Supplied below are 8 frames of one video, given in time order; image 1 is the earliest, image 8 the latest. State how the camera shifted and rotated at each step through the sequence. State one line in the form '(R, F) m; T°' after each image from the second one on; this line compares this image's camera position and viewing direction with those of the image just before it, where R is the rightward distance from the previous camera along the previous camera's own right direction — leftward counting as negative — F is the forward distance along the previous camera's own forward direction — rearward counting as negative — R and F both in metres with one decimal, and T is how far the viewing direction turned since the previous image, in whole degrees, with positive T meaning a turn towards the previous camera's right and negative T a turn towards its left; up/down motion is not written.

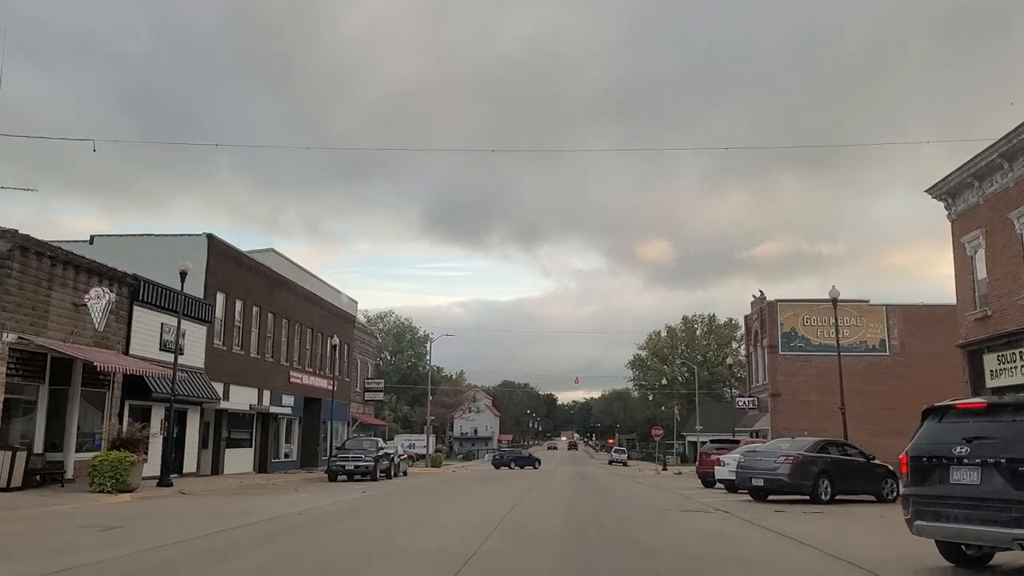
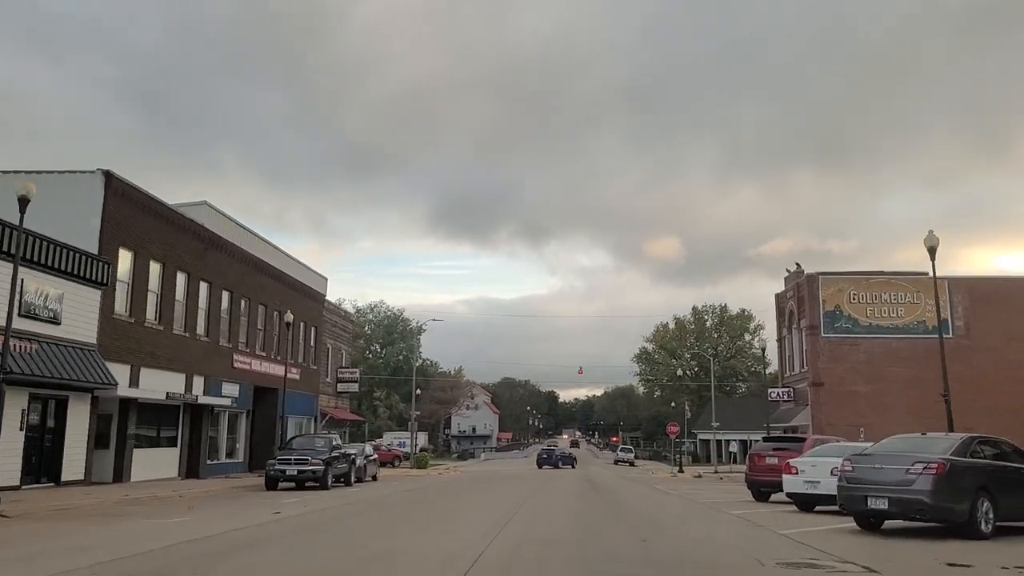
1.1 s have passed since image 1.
(+0.4, +6.7) m; 0°
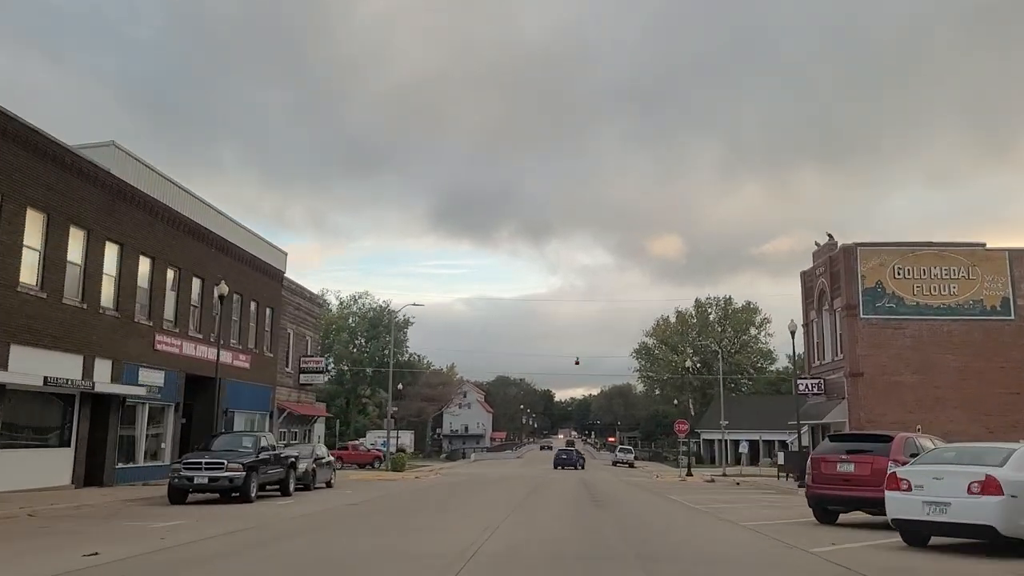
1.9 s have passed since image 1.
(+0.4, +5.5) m; 0°
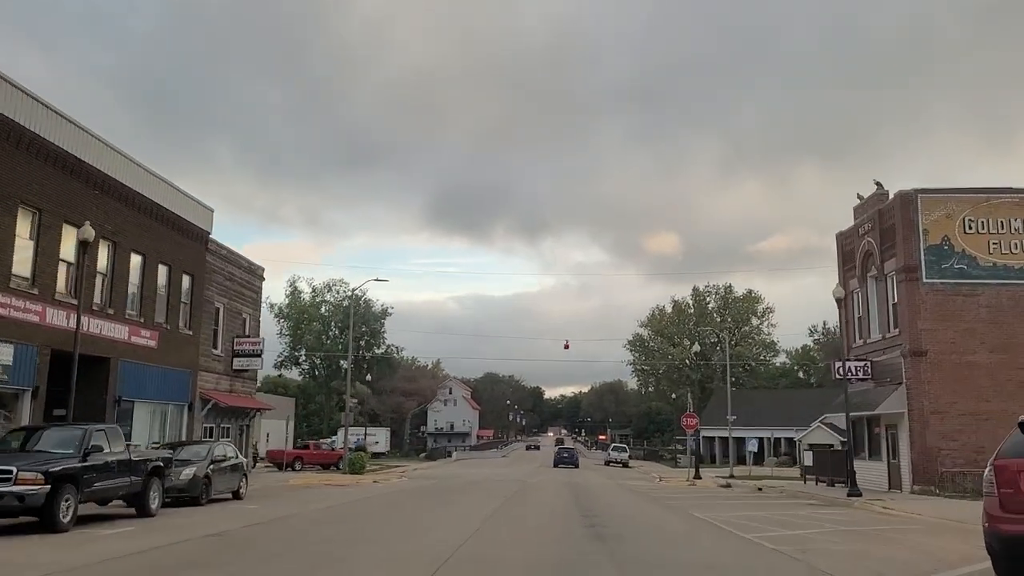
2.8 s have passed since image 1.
(+0.5, +6.5) m; +1°
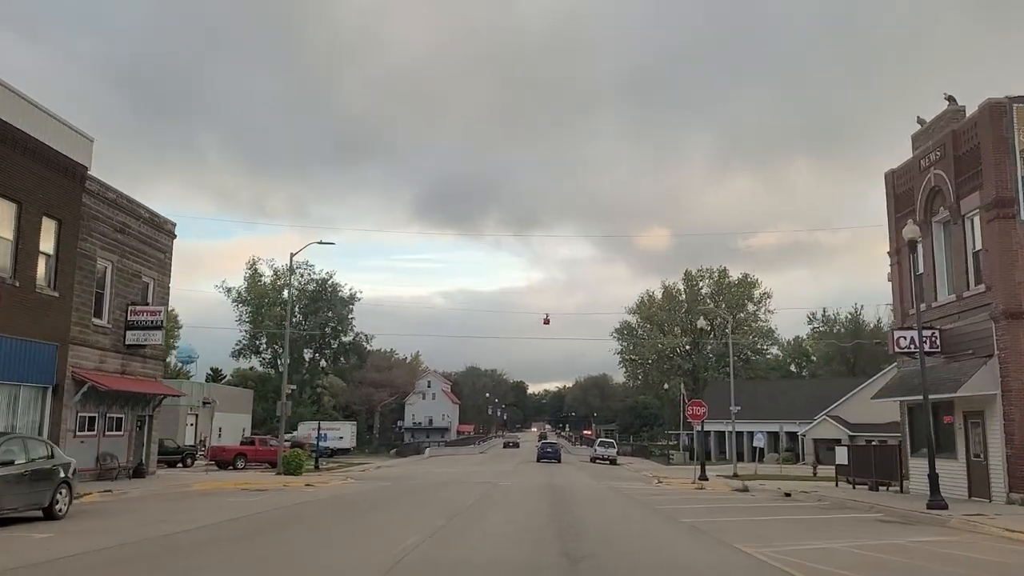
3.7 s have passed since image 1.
(+0.6, +6.5) m; +1°
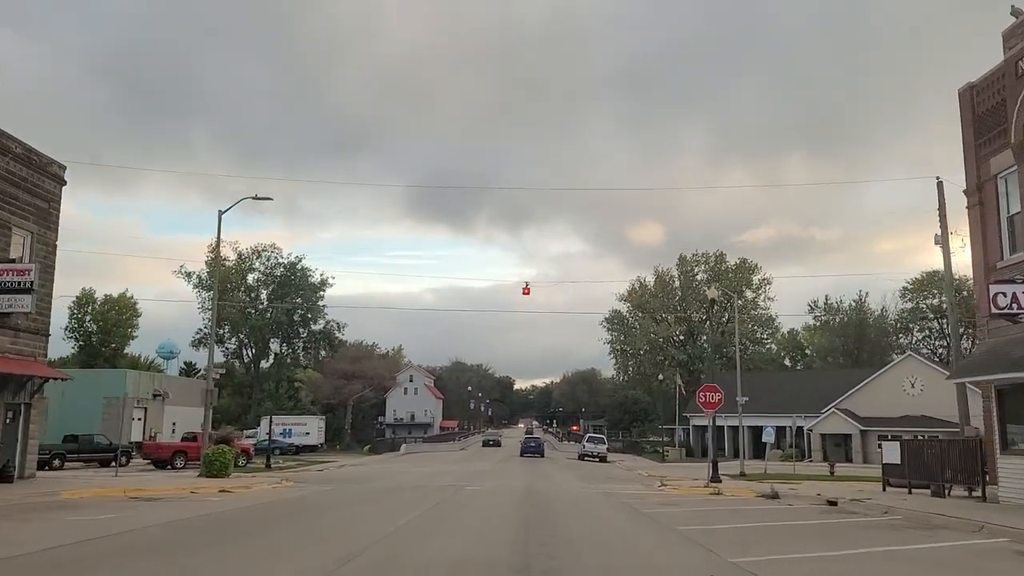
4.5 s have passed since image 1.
(+0.5, +5.5) m; +1°
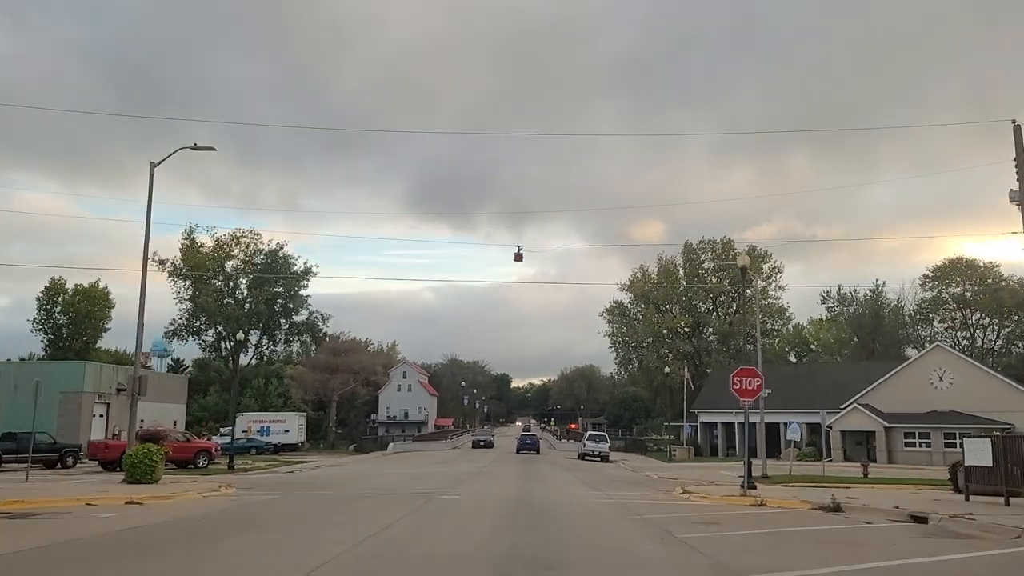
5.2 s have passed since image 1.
(+0.2, +4.6) m; 0°
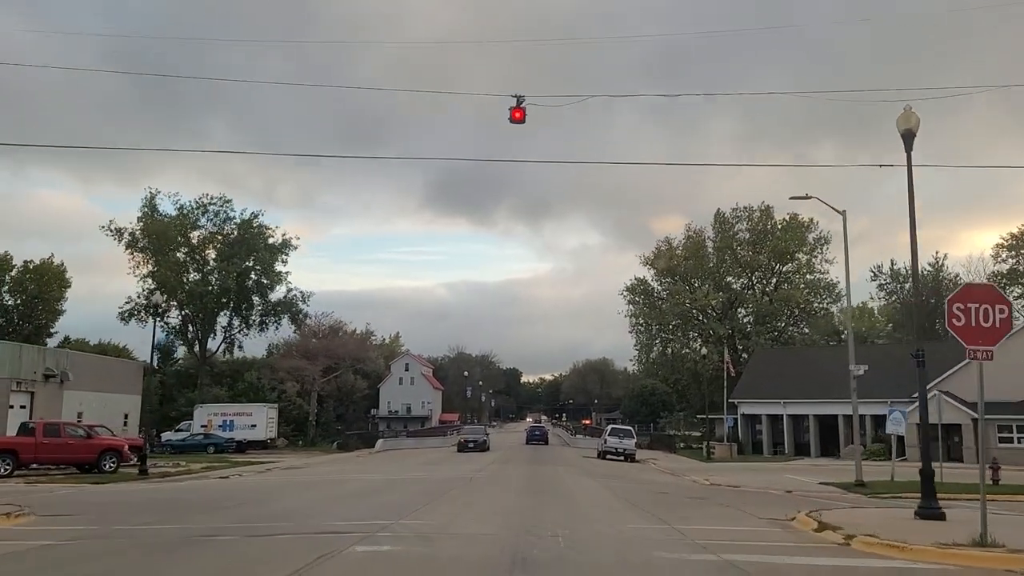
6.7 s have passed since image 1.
(+0.2, +9.3) m; -1°
